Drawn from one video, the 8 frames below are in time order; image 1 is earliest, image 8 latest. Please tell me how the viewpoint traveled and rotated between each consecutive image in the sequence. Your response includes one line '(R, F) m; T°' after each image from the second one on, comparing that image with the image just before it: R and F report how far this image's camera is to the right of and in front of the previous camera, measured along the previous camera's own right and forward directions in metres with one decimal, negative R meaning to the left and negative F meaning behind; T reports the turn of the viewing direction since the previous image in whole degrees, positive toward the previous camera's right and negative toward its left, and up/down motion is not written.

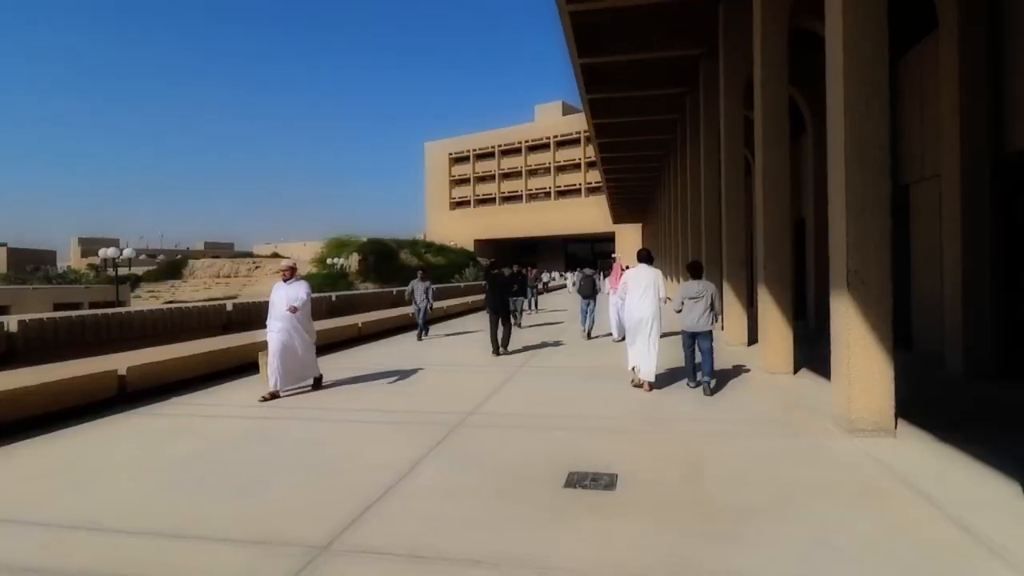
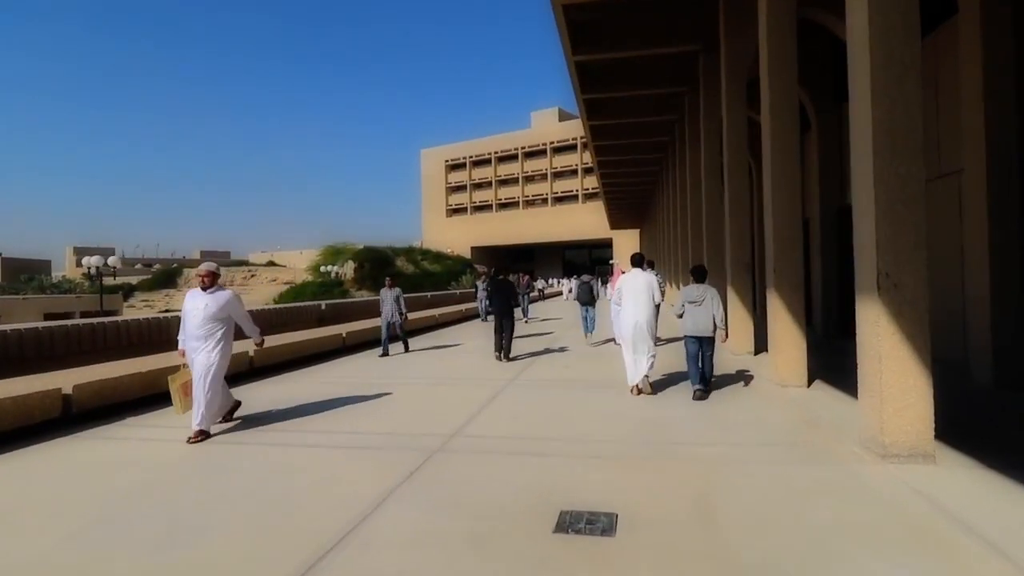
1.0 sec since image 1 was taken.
(+0.1, +0.7) m; 0°
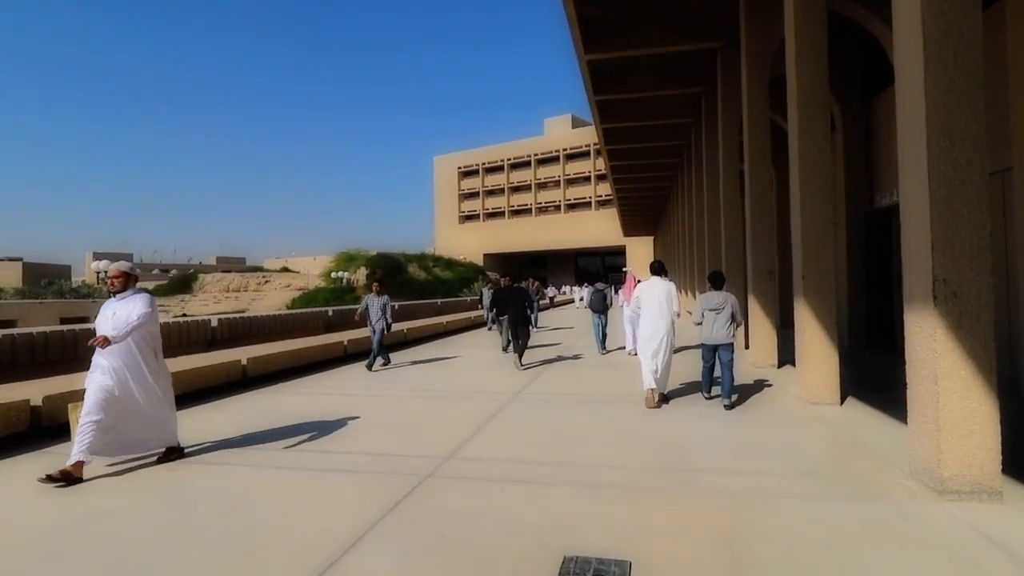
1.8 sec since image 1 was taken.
(+0.1, +0.6) m; -1°
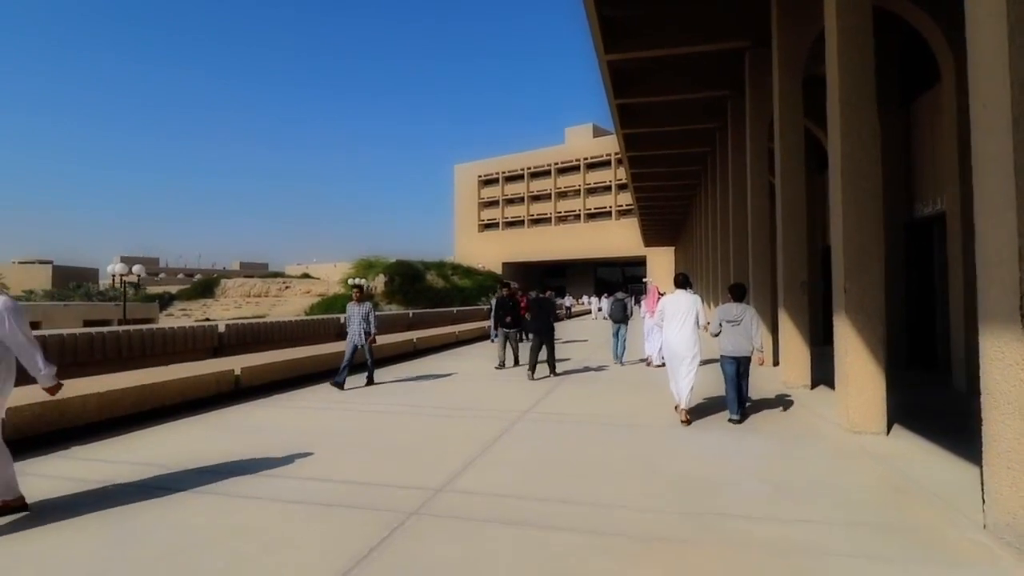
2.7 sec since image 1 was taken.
(+0.1, +0.6) m; -2°
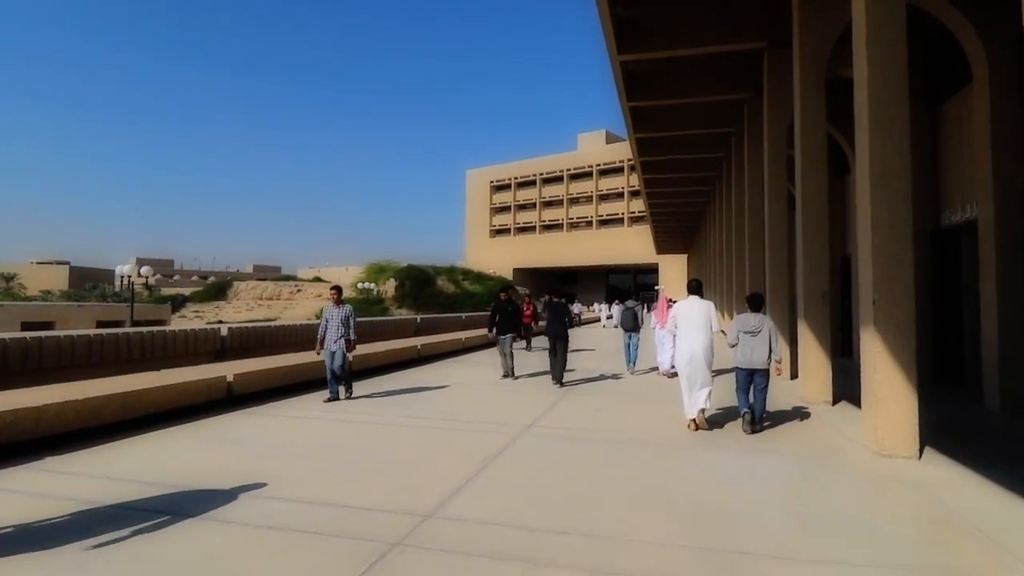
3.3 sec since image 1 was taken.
(+0.1, +0.4) m; -1°
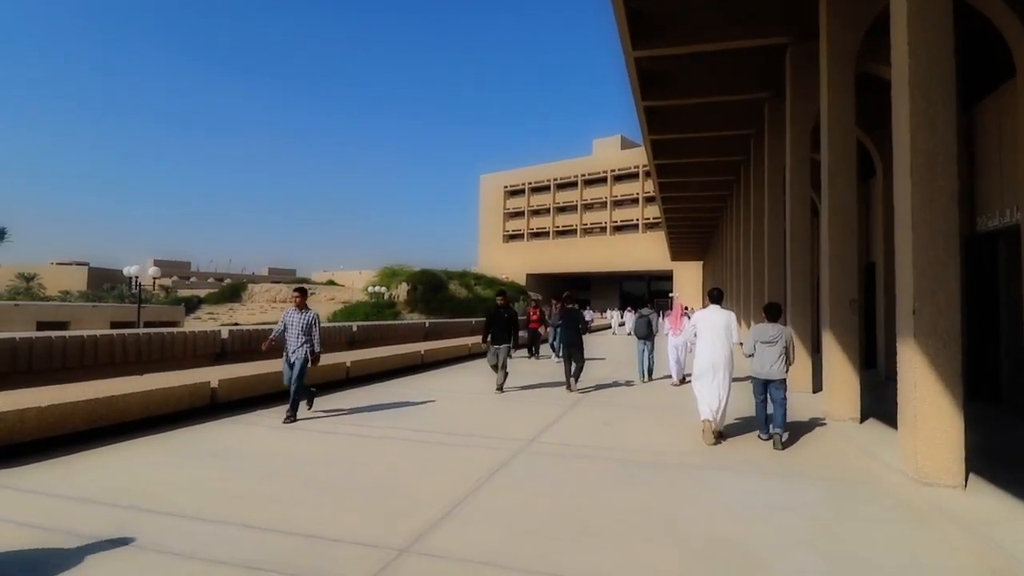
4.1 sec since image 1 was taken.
(+0.1, +0.5) m; -1°
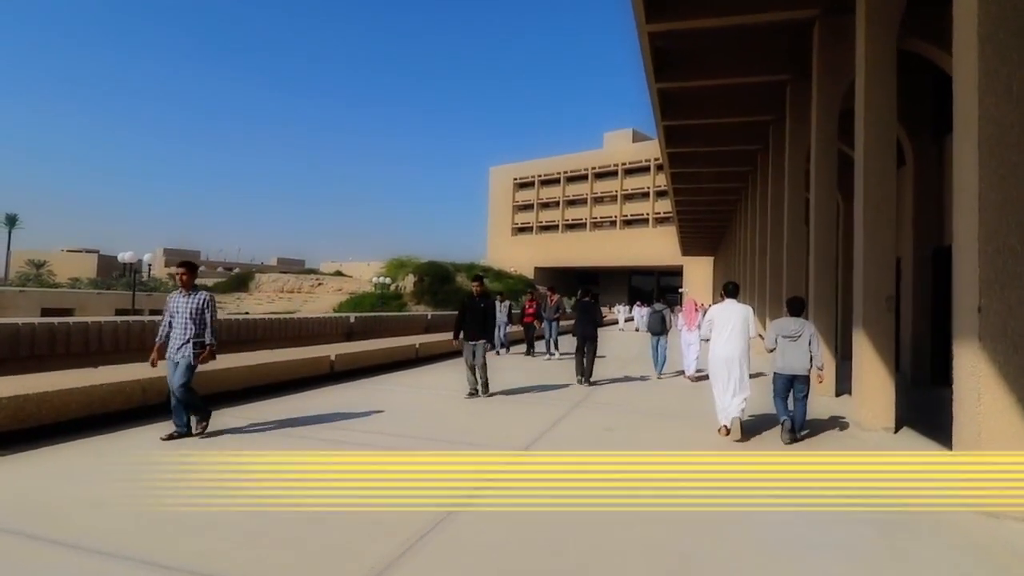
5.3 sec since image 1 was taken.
(+0.2, +0.9) m; -1°
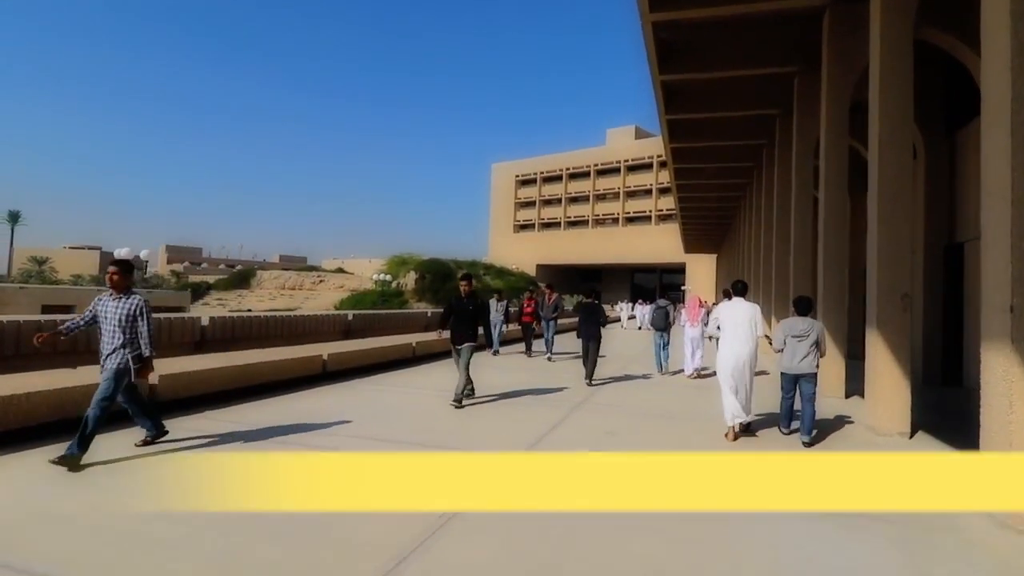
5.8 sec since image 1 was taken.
(+0.1, +0.3) m; 0°
